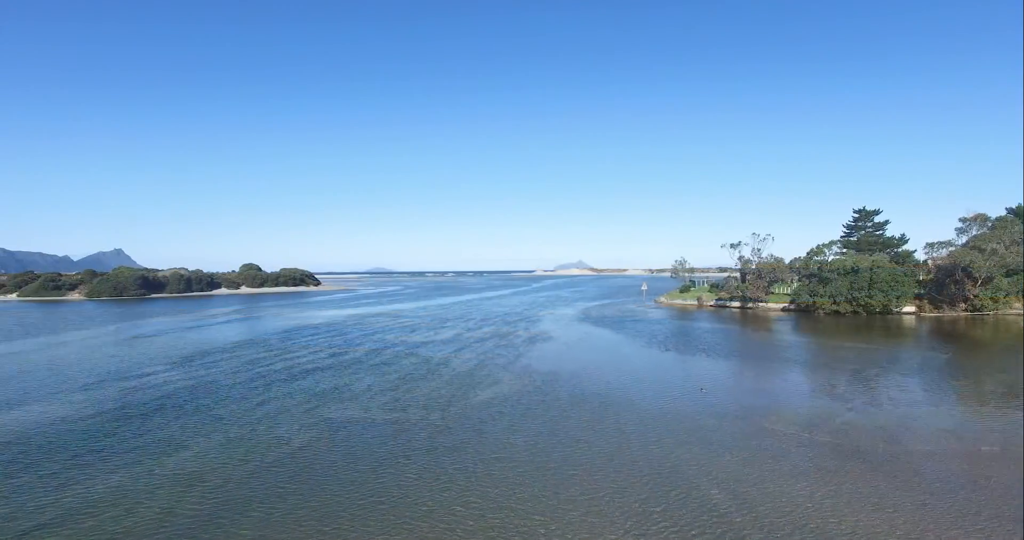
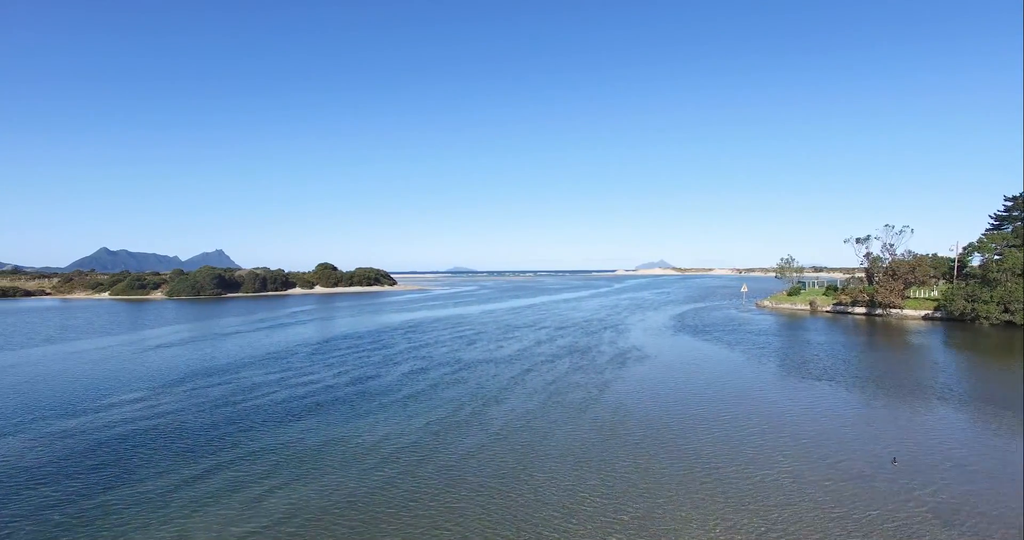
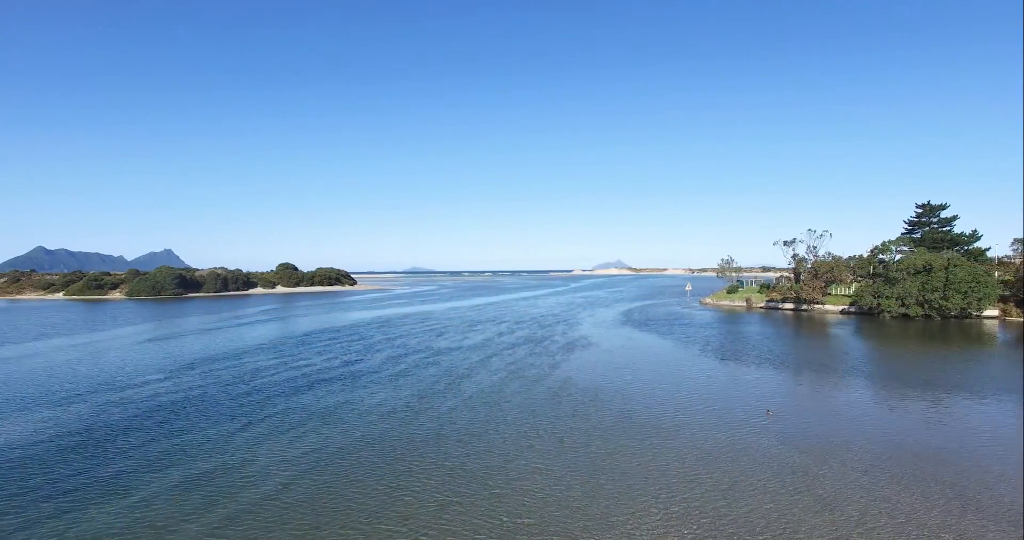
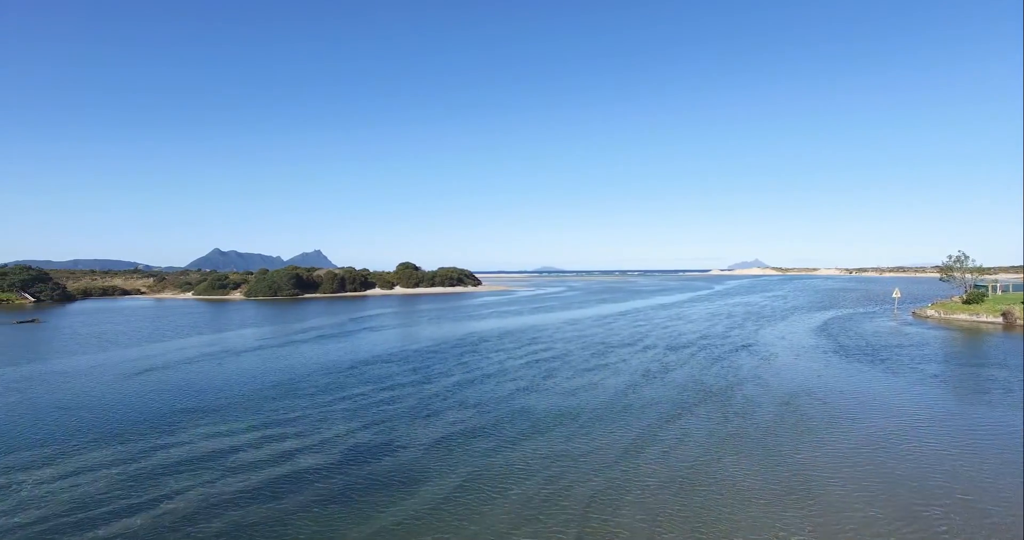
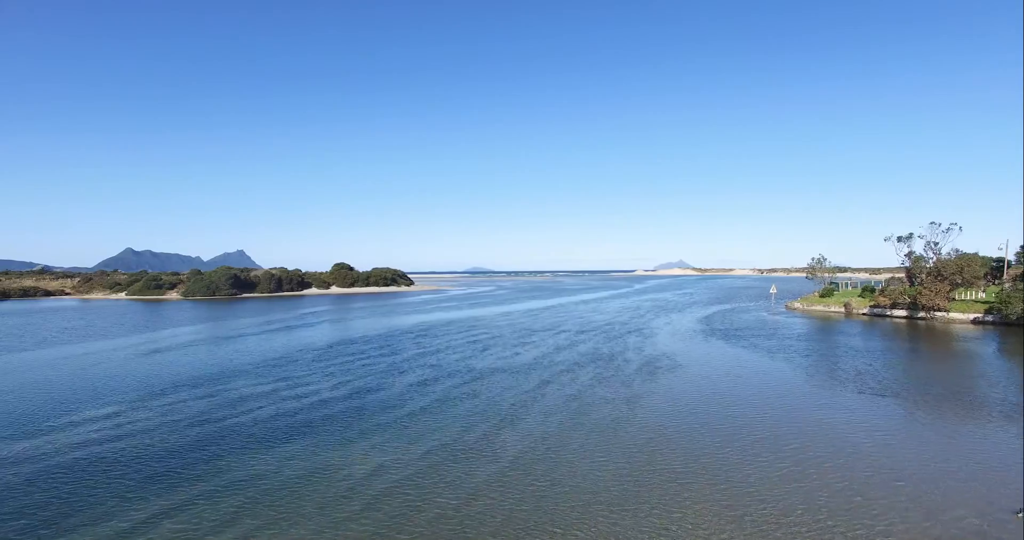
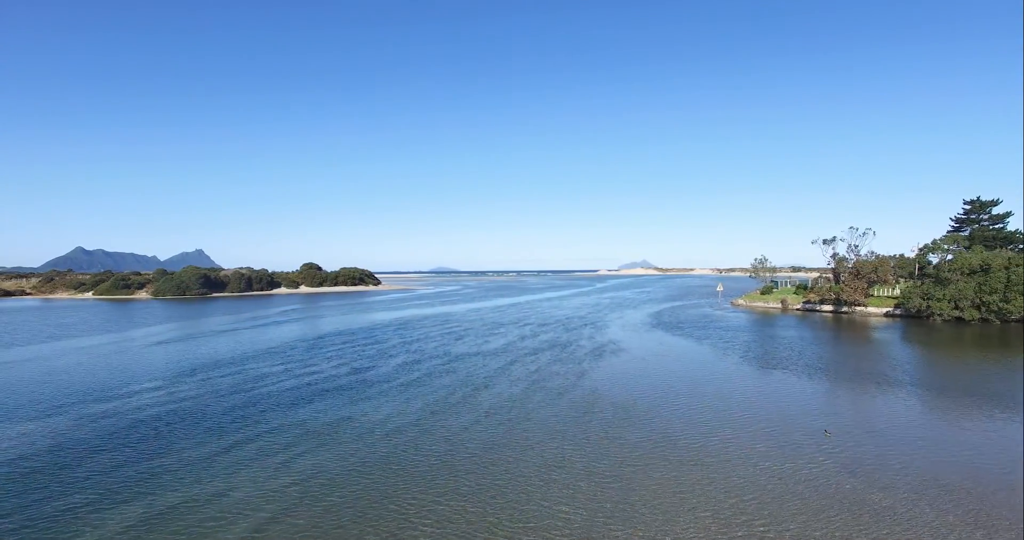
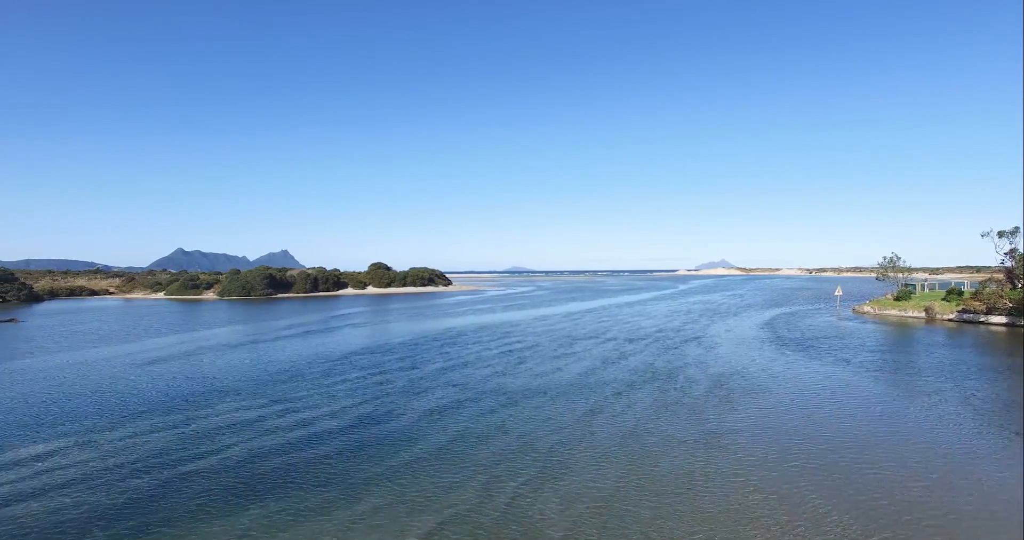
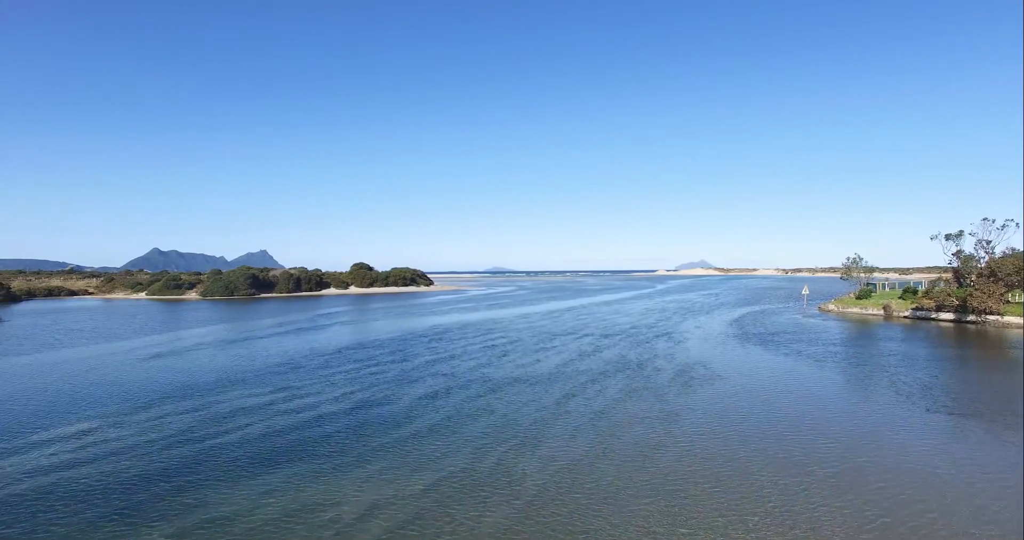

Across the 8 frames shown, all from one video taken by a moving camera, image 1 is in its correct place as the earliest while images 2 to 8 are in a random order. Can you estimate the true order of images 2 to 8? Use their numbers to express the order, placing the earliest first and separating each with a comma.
3, 6, 2, 5, 8, 7, 4
